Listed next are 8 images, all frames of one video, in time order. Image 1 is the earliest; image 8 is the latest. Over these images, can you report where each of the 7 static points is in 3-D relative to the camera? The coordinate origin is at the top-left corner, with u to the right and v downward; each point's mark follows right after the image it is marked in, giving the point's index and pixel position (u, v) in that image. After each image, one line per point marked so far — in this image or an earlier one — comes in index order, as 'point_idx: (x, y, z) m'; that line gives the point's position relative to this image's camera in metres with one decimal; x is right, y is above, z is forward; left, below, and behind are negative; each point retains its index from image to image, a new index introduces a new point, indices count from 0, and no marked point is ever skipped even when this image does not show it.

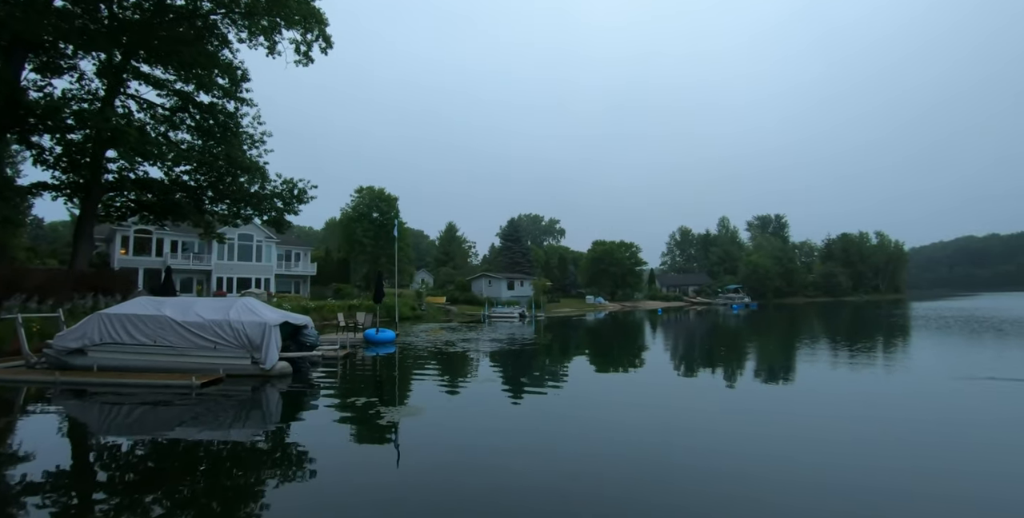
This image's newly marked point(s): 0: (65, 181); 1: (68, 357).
0: (-13.4, +2.3, +17.5) m
1: (-11.2, -2.4, +14.5) m
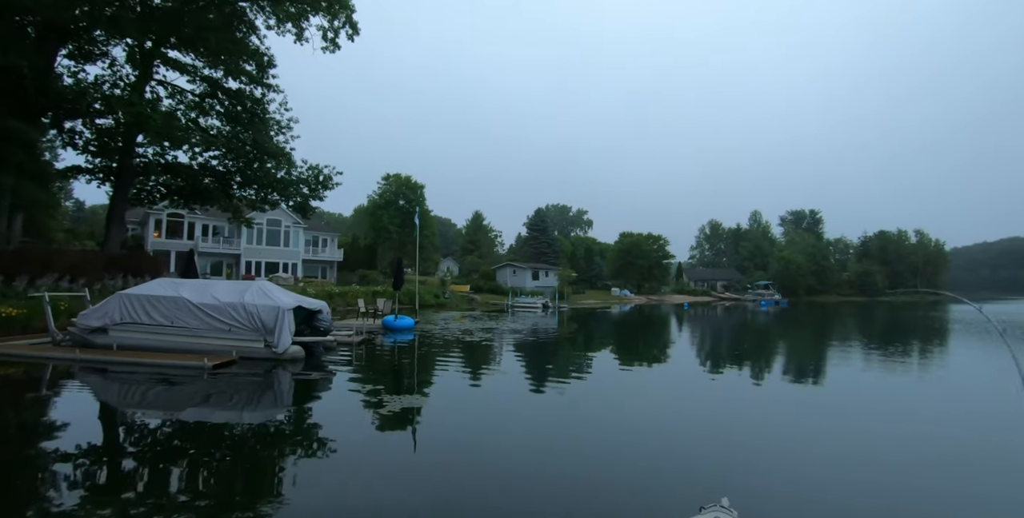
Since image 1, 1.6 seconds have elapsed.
0: (-12.8, +2.9, +18.1) m
1: (-10.9, -1.9, +15.0) m
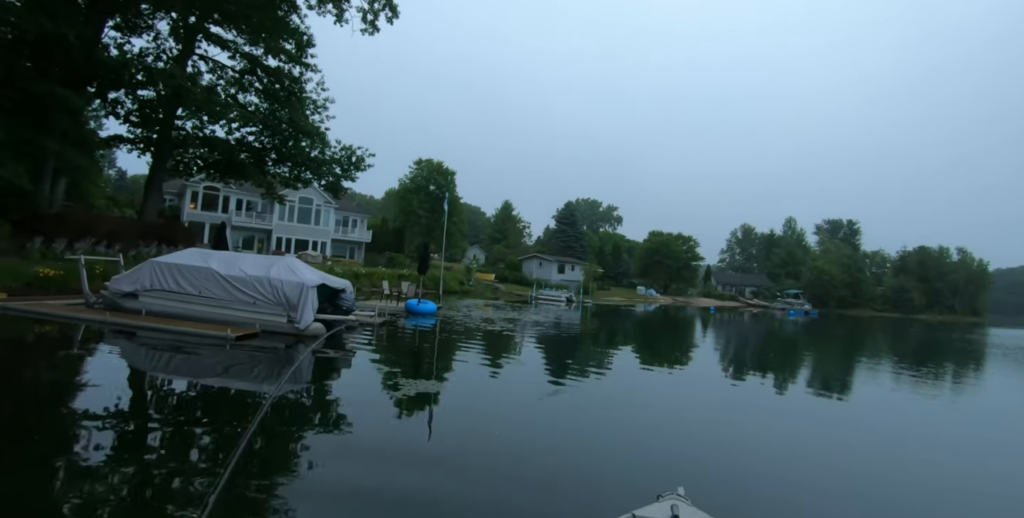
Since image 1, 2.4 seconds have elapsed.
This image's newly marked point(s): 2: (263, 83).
0: (-11.8, +3.9, +18.6) m
1: (-10.5, -1.0, +15.6) m
2: (-8.4, +5.9, +19.8) m
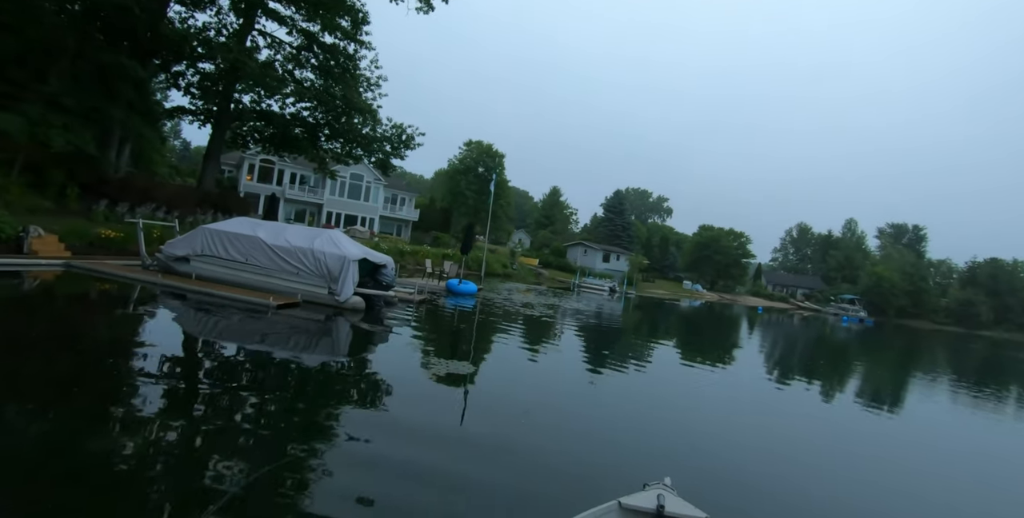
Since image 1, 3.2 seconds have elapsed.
0: (-10.3, +5.0, +19.4) m
1: (-9.5, -0.1, +16.4) m
2: (-6.6, +6.9, +20.2) m
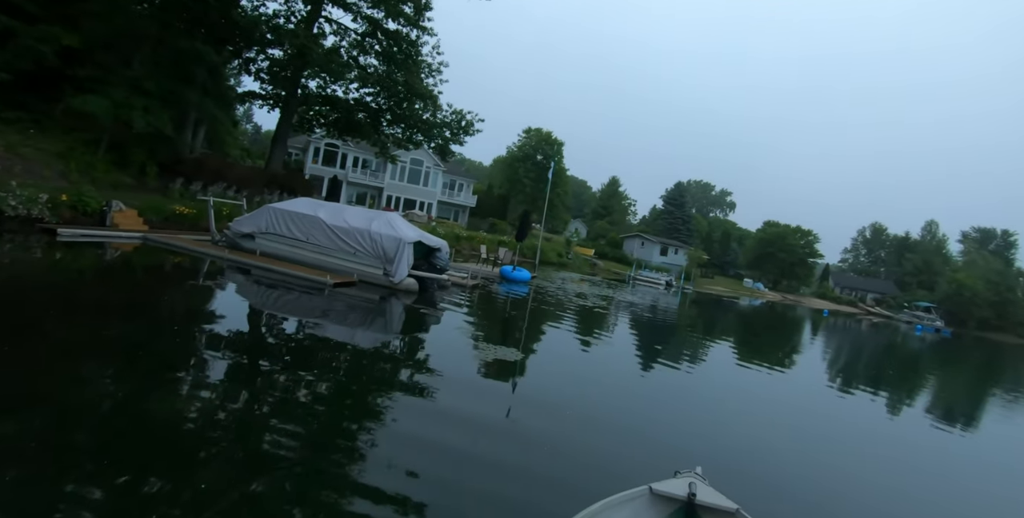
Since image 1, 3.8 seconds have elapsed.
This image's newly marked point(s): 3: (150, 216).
0: (-8.3, +5.8, +20.3) m
1: (-8.0, +0.6, +17.3) m
2: (-4.5, +7.5, +20.6) m
3: (-10.0, +1.2, +16.2) m
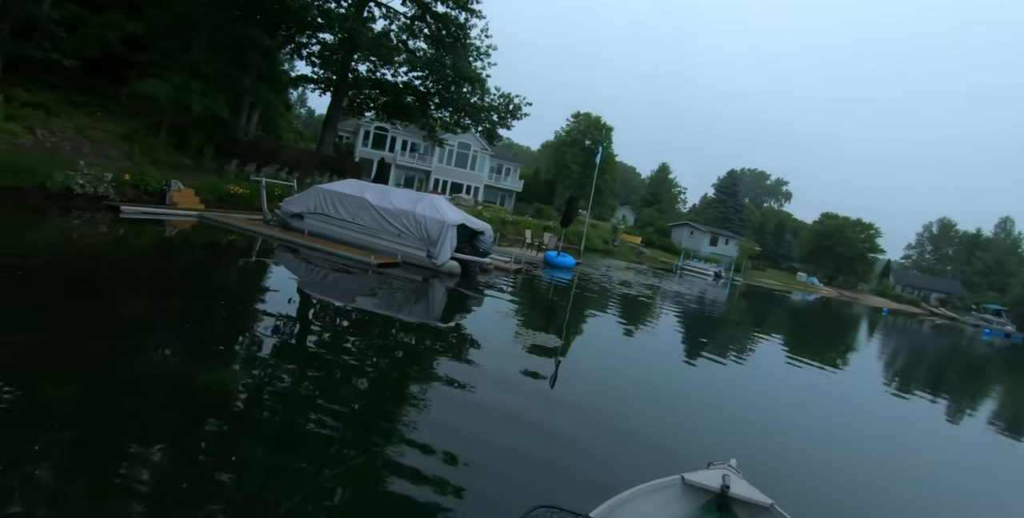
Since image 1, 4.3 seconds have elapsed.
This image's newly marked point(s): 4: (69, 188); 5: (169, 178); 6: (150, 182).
0: (-6.7, +6.5, +20.7) m
1: (-6.8, +1.2, +18.0) m
2: (-2.8, +8.1, +20.7) m
3: (-8.8, +1.8, +16.9) m
4: (-9.9, +1.6, +13.1) m
5: (-9.4, +2.2, +16.0) m
6: (-9.4, +2.0, +15.2) m
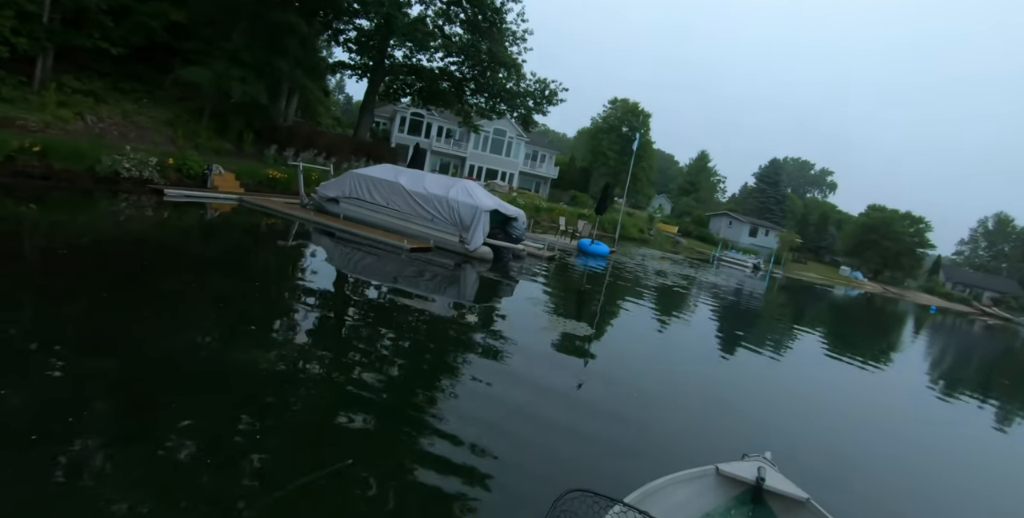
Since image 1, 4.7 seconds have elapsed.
0: (-5.4, +7.1, +21.0) m
1: (-5.8, +1.7, +18.4) m
2: (-1.5, +8.6, +20.6) m
3: (-7.9, +2.4, +17.5) m
4: (-9.2, +2.0, +13.7) m
5: (-8.5, +2.7, +16.6) m
6: (-8.6, +2.5, +15.8) m
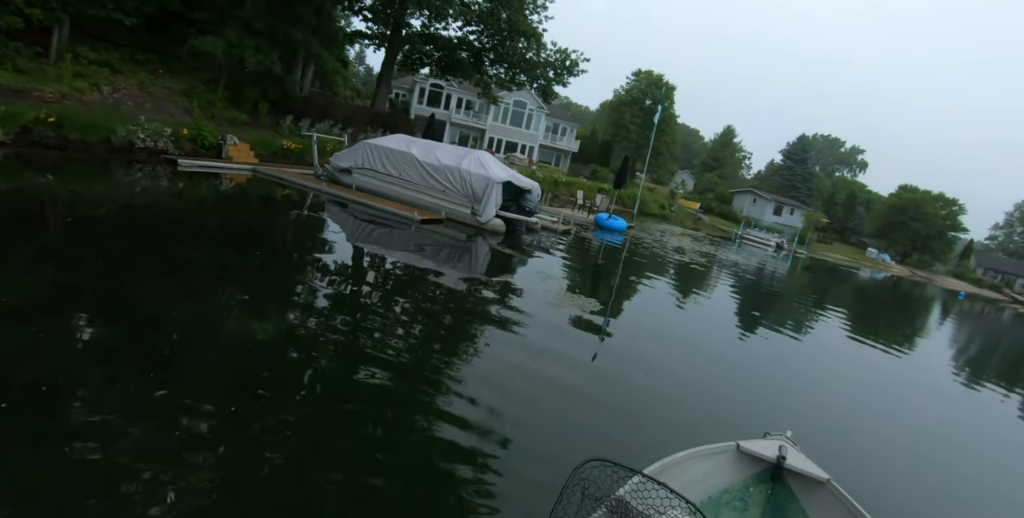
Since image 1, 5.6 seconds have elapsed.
0: (-4.7, +8.1, +20.8) m
1: (-5.4, +2.7, +18.5) m
2: (-0.9, +9.5, +20.1) m
3: (-7.5, +3.3, +17.7) m
4: (-9.0, +2.8, +14.0) m
5: (-8.2, +3.6, +16.8) m
6: (-8.3, +3.3, +16.0) m
